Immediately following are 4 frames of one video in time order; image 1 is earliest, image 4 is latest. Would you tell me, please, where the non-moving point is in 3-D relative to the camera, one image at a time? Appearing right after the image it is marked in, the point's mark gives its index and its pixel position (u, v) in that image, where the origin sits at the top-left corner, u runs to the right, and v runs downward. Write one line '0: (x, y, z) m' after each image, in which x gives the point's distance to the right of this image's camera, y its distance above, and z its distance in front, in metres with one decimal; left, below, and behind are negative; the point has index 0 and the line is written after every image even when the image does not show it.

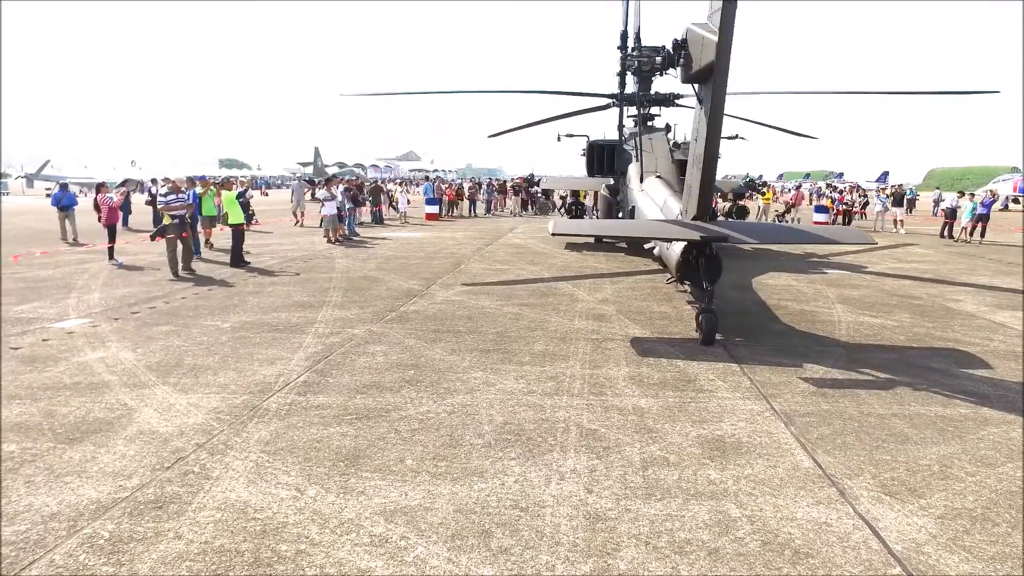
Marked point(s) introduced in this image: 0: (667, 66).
0: (+1.6, +2.3, +6.8) m
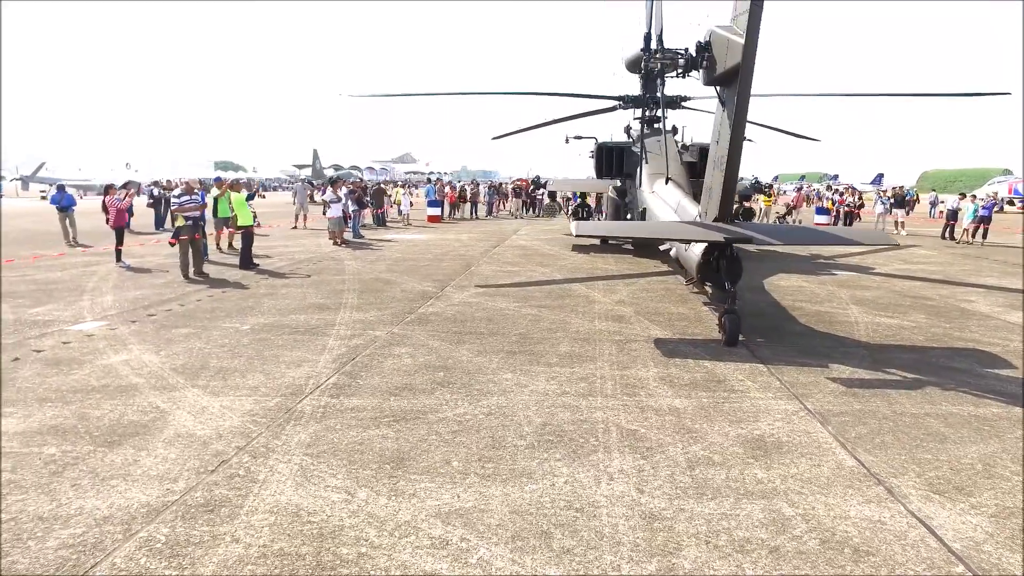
0: (+1.9, +2.3, +6.8) m
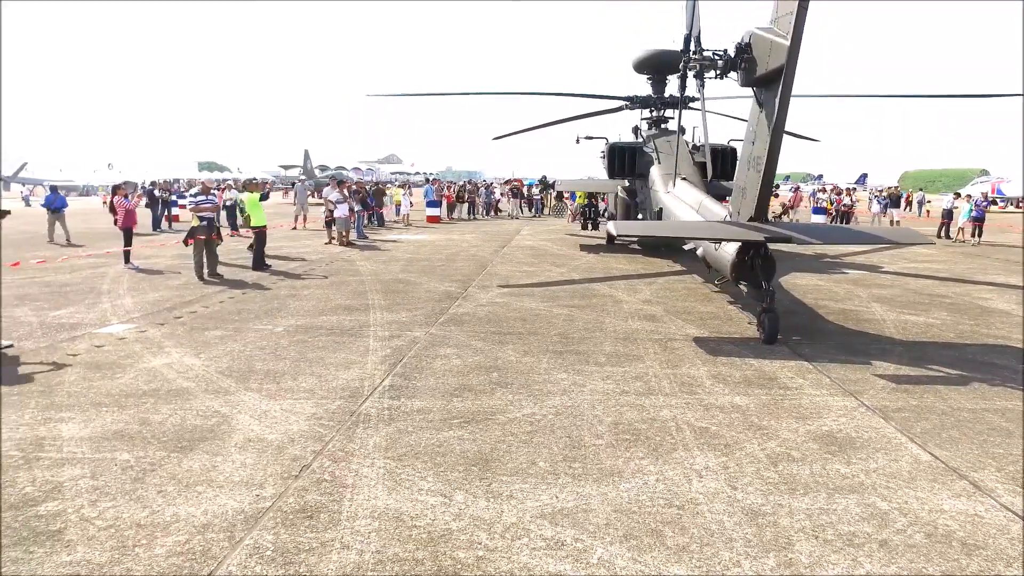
0: (+2.3, +2.3, +6.9) m
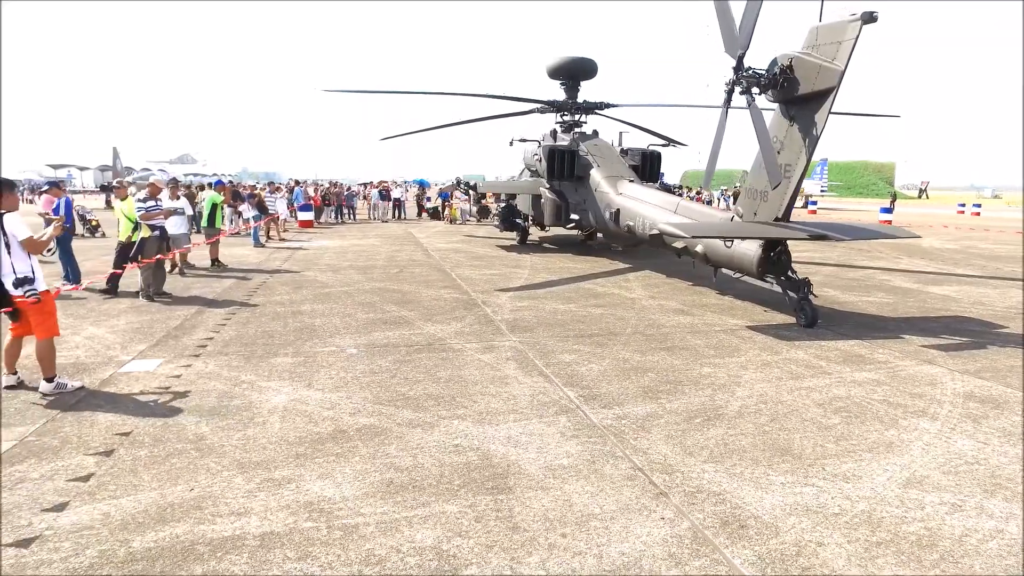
0: (+3.0, +2.4, +7.7) m
